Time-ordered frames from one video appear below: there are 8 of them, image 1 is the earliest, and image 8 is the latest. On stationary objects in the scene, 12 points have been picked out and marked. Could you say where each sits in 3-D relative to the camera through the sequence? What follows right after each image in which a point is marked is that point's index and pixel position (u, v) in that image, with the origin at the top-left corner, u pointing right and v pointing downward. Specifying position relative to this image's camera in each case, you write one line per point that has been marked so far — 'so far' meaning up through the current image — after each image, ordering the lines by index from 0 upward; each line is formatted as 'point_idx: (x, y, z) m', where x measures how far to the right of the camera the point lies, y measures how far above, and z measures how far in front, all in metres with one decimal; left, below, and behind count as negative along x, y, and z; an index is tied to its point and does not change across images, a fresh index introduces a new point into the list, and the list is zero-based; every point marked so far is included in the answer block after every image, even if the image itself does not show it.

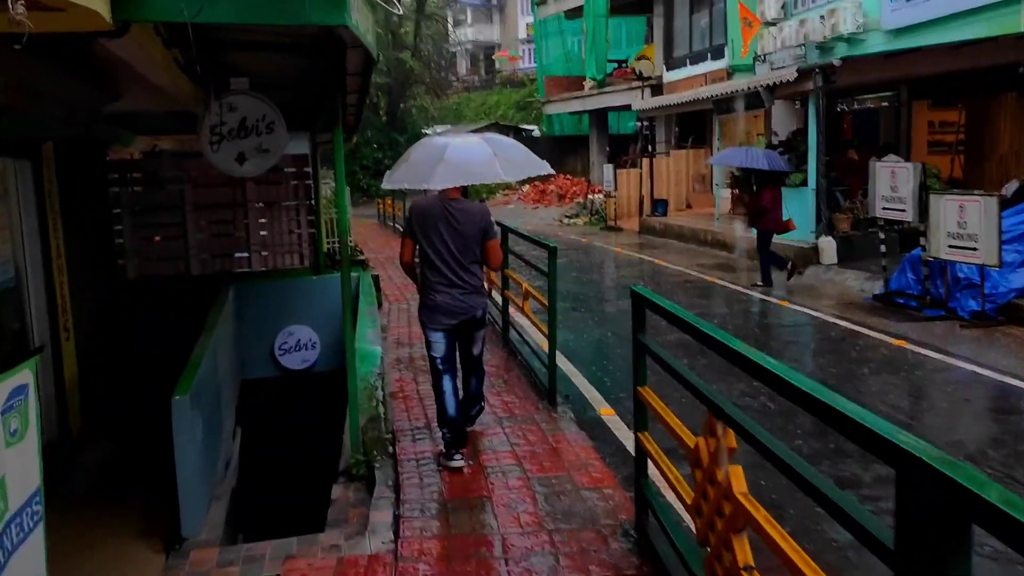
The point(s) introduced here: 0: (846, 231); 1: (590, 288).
0: (+5.0, +0.8, +12.6) m
1: (+1.2, +0.1, +12.8) m
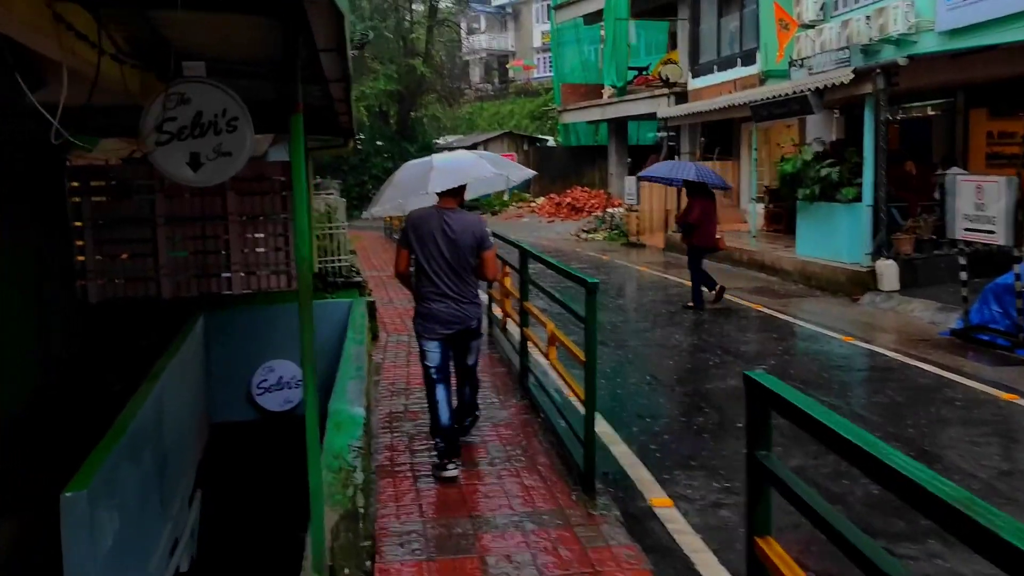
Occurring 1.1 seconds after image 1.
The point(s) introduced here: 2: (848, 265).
0: (+5.2, +0.5, +11.2) m
1: (+1.4, -0.2, +11.4) m
2: (+4.7, +0.3, +11.8) m
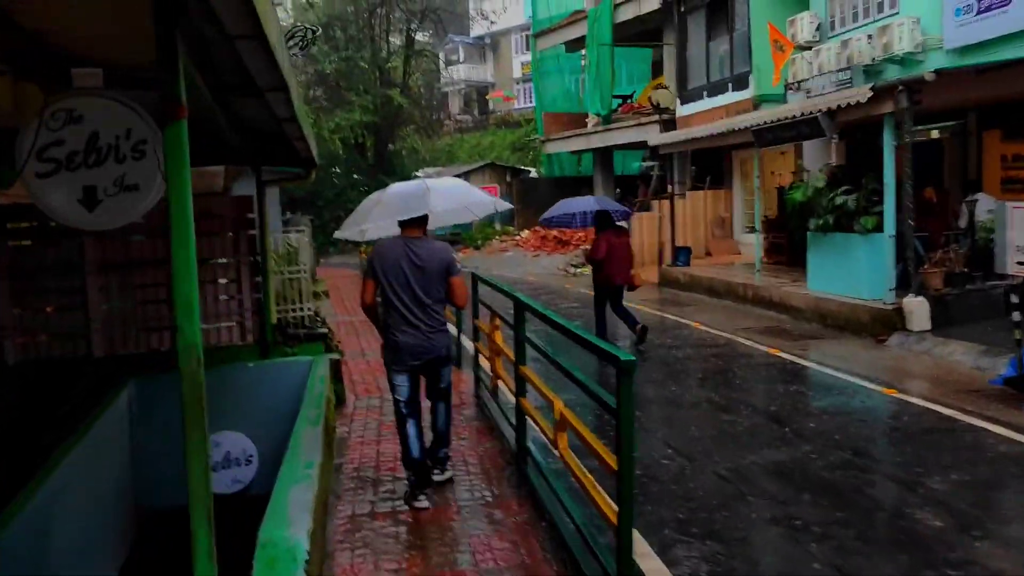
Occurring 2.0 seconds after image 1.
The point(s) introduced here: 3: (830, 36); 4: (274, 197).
0: (+5.1, 0.0, +10.1) m
1: (+1.2, -0.8, +10.2) m
2: (+4.5, -0.2, +10.7) m
3: (+6.3, +5.0, +16.7) m
4: (-4.7, +1.8, +16.6) m
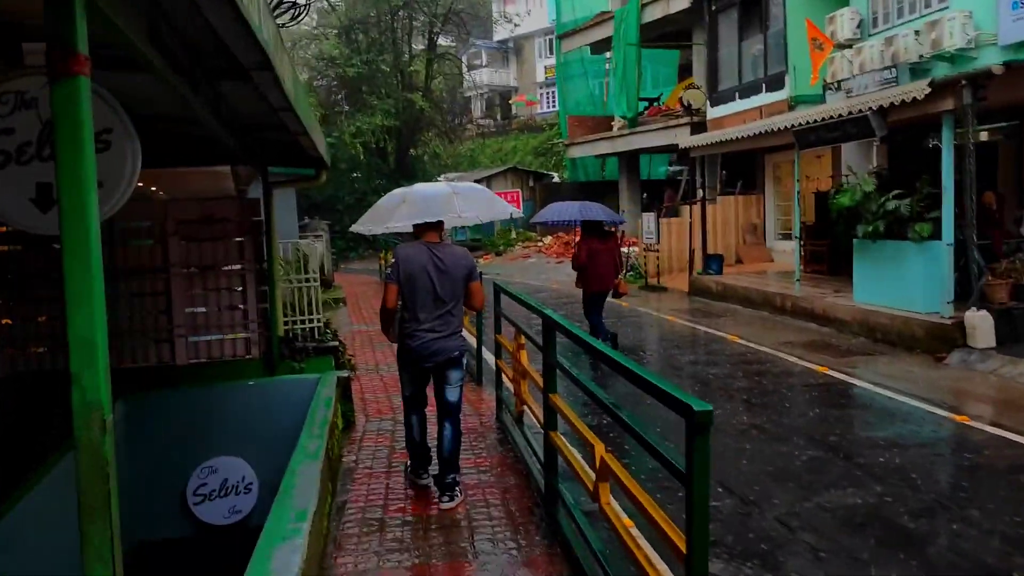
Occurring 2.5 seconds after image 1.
0: (+5.4, -0.1, +9.3) m
1: (+1.5, -0.9, +9.5) m
2: (+4.8, -0.3, +9.9) m
3: (+6.7, +4.8, +15.9) m
4: (-4.2, +1.7, +16.1) m
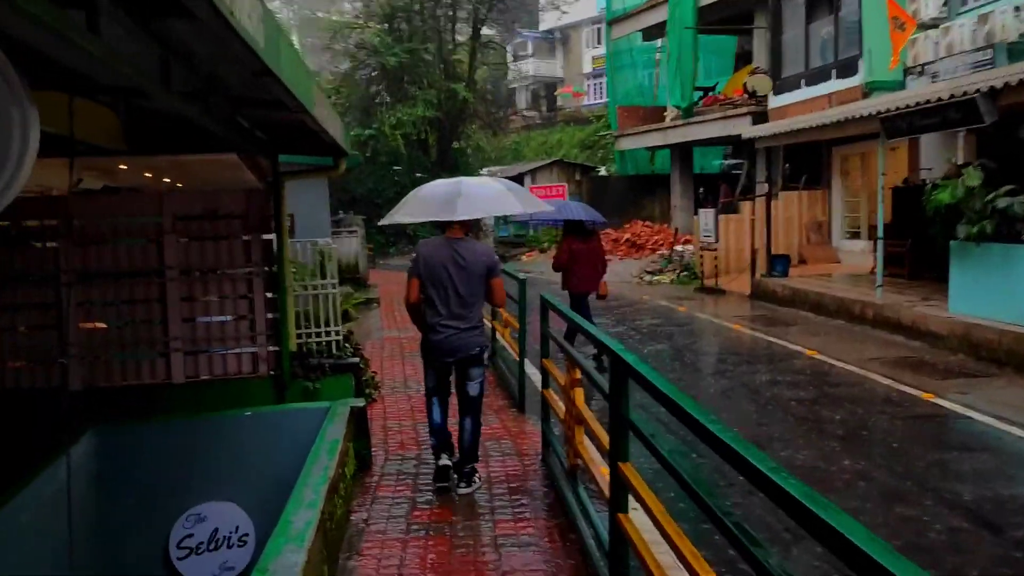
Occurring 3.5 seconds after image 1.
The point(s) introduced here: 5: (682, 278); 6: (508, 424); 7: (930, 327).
0: (+5.8, -0.3, +7.8) m
1: (+2.0, -1.0, +8.2) m
2: (+5.3, -0.4, +8.5) m
3: (+7.6, +4.7, +14.3) m
4: (-3.4, +1.7, +15.1) m
5: (+3.8, +0.2, +19.0) m
6: (0.0, -1.0, +6.3) m
7: (+4.9, -0.5, +9.9) m
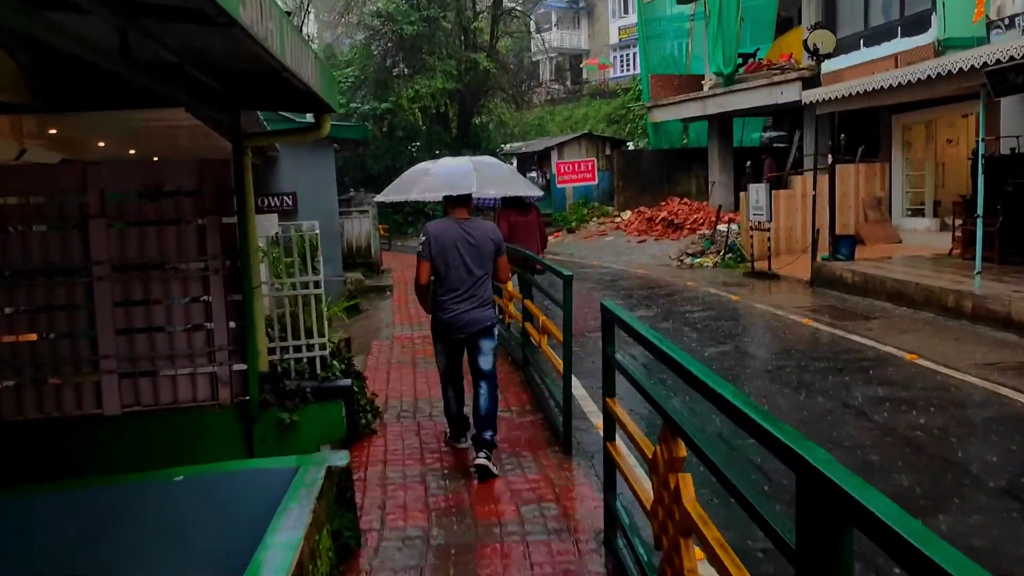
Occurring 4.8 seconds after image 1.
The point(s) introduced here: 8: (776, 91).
0: (+6.1, -0.2, +6.0) m
1: (+2.3, -0.9, +6.5) m
2: (+5.5, -0.4, +6.7) m
3: (+8.0, +4.9, +12.3) m
4: (-2.9, +1.9, +13.5) m
5: (+4.4, +0.6, +17.3) m
6: (+0.2, -1.0, +4.6) m
7: (+5.2, -0.4, +8.2) m
8: (+6.1, +4.6, +19.6) m
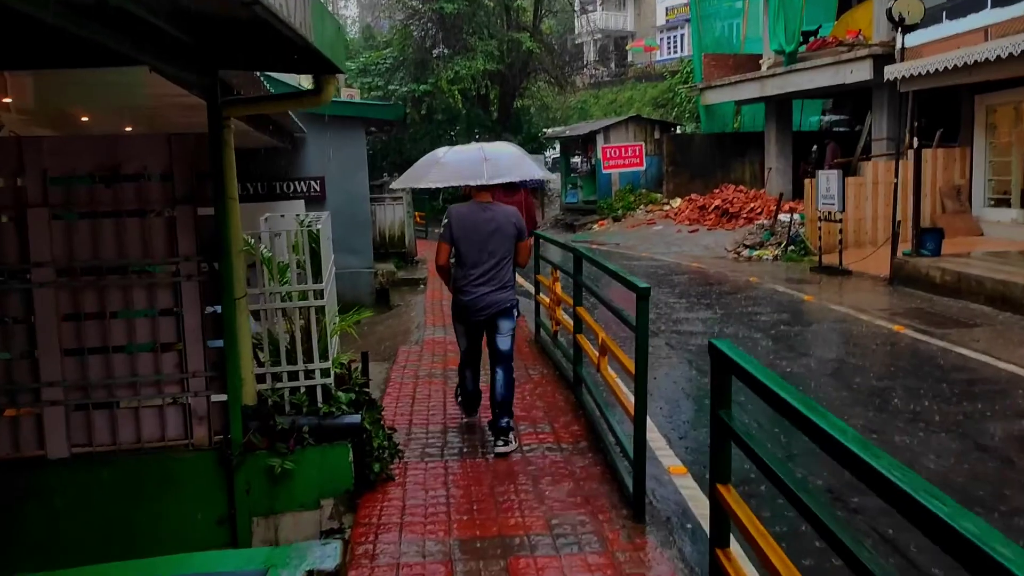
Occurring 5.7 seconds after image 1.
0: (+6.4, -0.3, +4.6) m
1: (+2.6, -1.0, +5.3) m
2: (+5.9, -0.5, +5.3) m
3: (+8.6, +4.9, +10.7) m
4: (-2.2, +2.0, +12.4) m
5: (+5.2, +0.6, +15.9) m
6: (+0.4, -1.1, +3.5) m
7: (+5.6, -0.4, +6.8) m
8: (+7.1, +4.7, +18.1) m
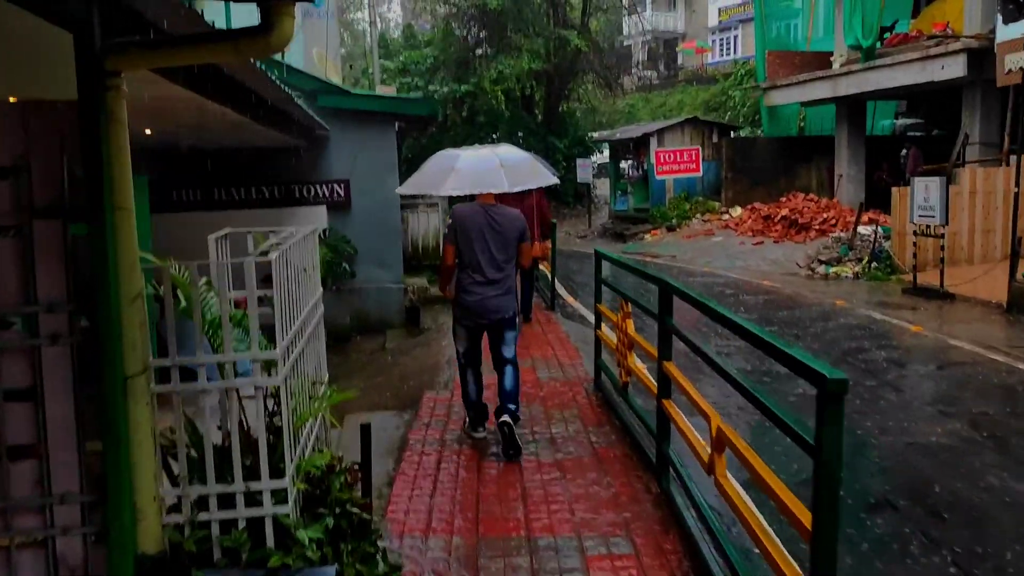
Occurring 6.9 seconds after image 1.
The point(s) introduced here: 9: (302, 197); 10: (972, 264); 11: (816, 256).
0: (+6.6, -0.6, +2.7) m
1: (+2.8, -1.2, +3.5) m
2: (+6.1, -0.8, +3.3) m
3: (+9.2, +4.5, +8.7) m
4: (-1.6, +1.8, +10.9) m
5: (+6.0, +0.3, +14.0) m
6: (+0.6, -1.3, +1.8) m
7: (+5.9, -0.7, +4.9) m
8: (+8.0, +4.3, +16.1) m
9: (-2.6, +1.1, +10.6) m
10: (+7.2, +0.4, +13.2) m
11: (+5.6, +0.6, +15.7) m
